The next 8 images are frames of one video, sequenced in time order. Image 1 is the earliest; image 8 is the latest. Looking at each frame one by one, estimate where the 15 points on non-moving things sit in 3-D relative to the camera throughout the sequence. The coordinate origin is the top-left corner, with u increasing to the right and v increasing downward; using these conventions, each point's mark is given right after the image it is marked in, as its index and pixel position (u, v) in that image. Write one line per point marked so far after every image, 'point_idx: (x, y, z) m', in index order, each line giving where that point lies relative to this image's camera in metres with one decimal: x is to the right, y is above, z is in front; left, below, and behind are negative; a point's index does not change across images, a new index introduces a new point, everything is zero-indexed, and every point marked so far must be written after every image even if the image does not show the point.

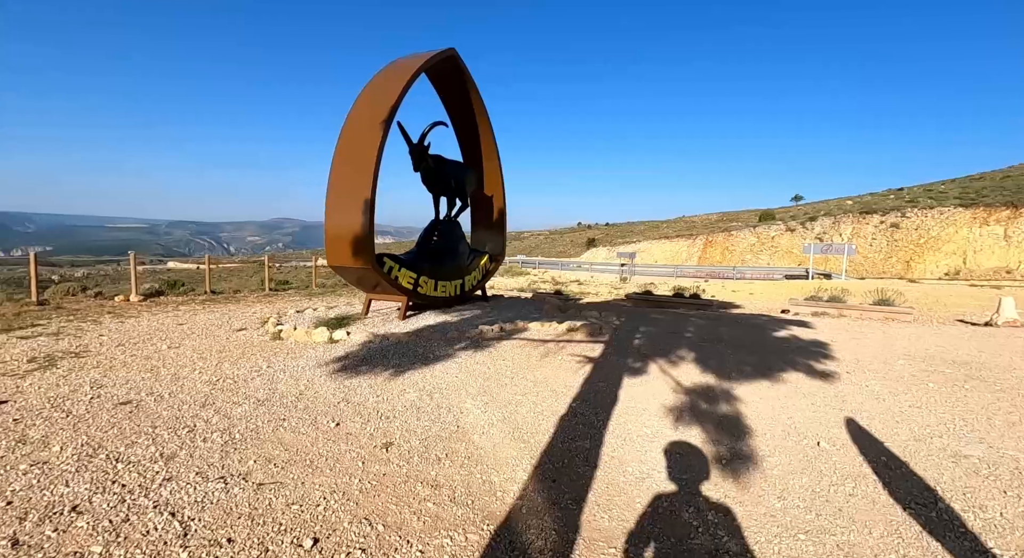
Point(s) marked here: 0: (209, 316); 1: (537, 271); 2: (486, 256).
0: (-6.2, -0.7, +11.7) m
1: (+1.0, +0.3, +19.9) m
2: (-0.3, +0.3, +7.7) m
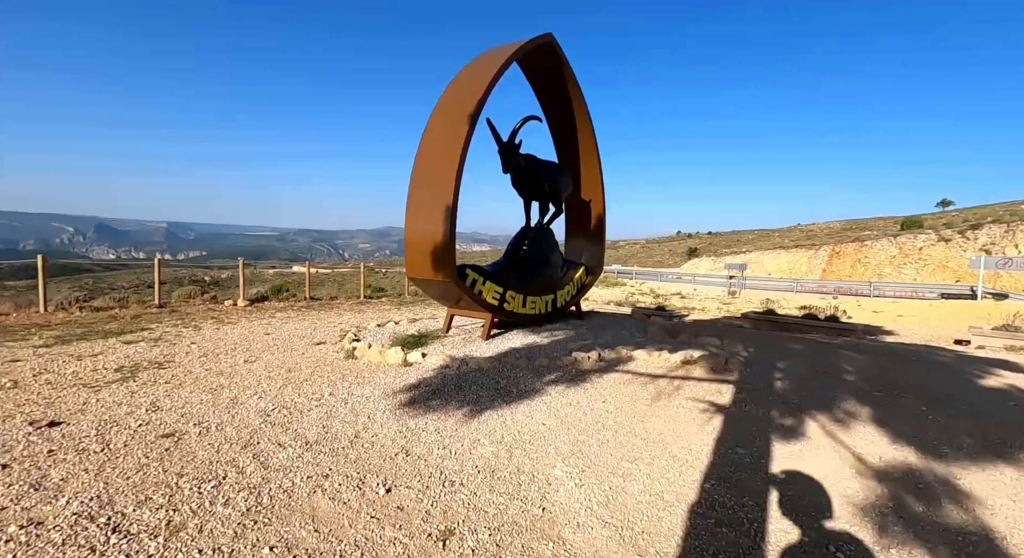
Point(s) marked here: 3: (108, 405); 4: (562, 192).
0: (-4.3, -0.9, +11.7) m
1: (+4.0, -0.1, +18.6) m
2: (+0.8, +0.1, +6.8) m
3: (-3.9, -1.3, +5.6) m
4: (+0.6, +1.0, +6.4) m
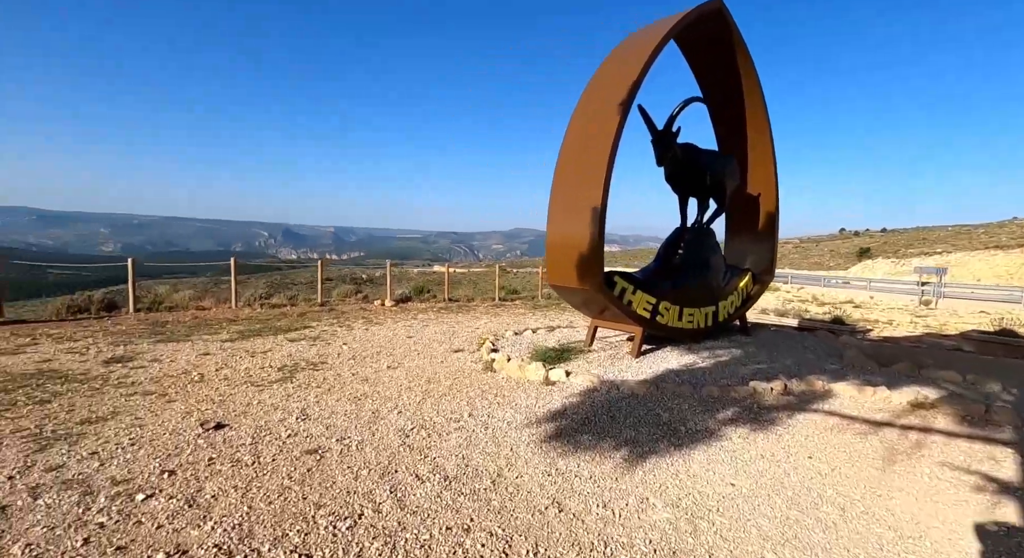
0: (-1.4, -1.0, +11.8) m
1: (+8.3, -0.3, +16.6) m
2: (+2.4, 0.0, +5.9) m
3: (-2.4, -1.4, +5.8) m
4: (+2.1, +0.9, +5.5) m
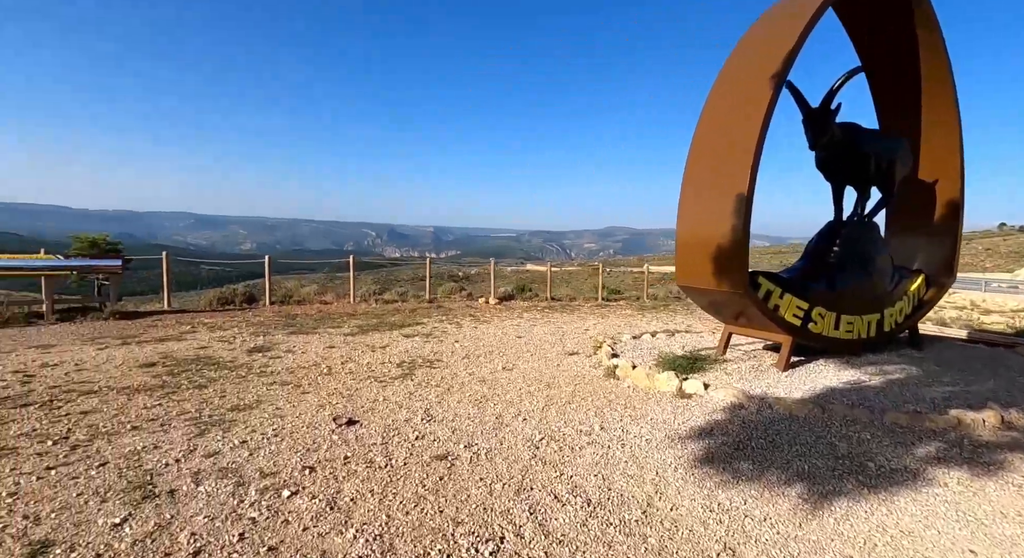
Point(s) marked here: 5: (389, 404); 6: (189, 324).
0: (+0.8, -1.0, +11.6) m
1: (+11.2, -0.3, +14.6) m
2: (+3.6, 0.0, +5.1) m
3: (-1.2, -1.3, +5.8) m
4: (+3.2, +0.9, +4.8) m
5: (-1.3, -1.3, +6.1) m
6: (-7.6, -1.0, +13.4) m
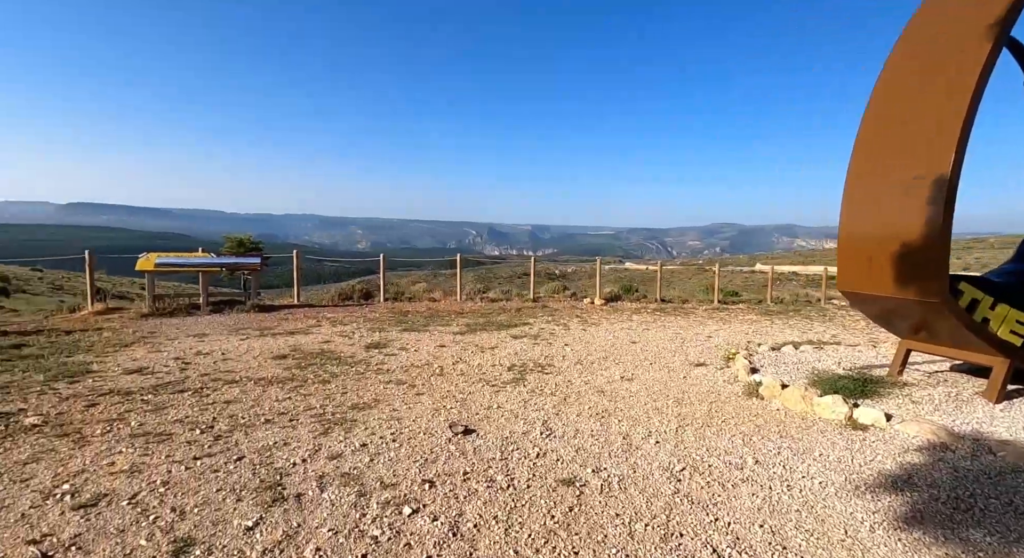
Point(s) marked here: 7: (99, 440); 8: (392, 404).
0: (+3.0, -1.0, +10.8) m
1: (+13.8, -0.5, +12.0) m
2: (+4.6, -0.1, +3.9) m
3: (0.0, -1.4, +5.5) m
4: (+4.2, +0.8, +3.7) m
5: (-0.1, -1.4, +5.8) m
6: (-5.0, -1.0, +14.1) m
7: (-4.2, -1.6, +5.9) m
8: (-1.4, -1.5, +6.6) m
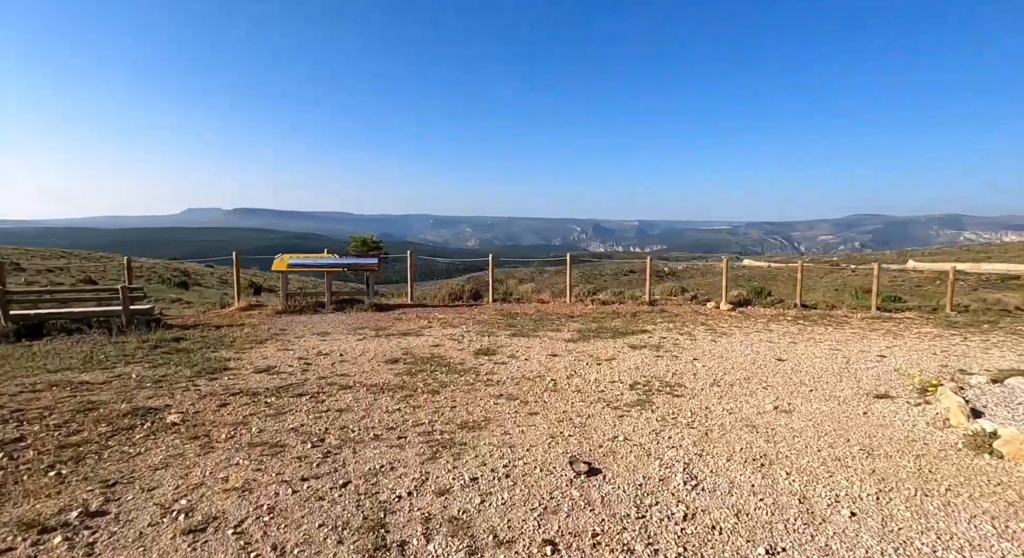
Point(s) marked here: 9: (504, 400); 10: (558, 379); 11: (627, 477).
0: (+5.0, -1.1, +9.2) m
1: (+15.9, -0.6, +8.2) m
2: (+5.3, -0.2, +2.1) m
3: (+1.0, -1.4, +4.6) m
4: (+4.8, +0.7, +2.0) m
5: (+1.1, -1.4, +4.9) m
6: (-2.2, -1.0, +14.0) m
7: (-3.0, -1.7, +5.8) m
8: (-0.1, -1.5, +6.0) m
9: (-0.1, -1.5, +7.0) m
10: (+0.6, -1.4, +8.0) m
11: (+0.9, -1.5, +4.3) m
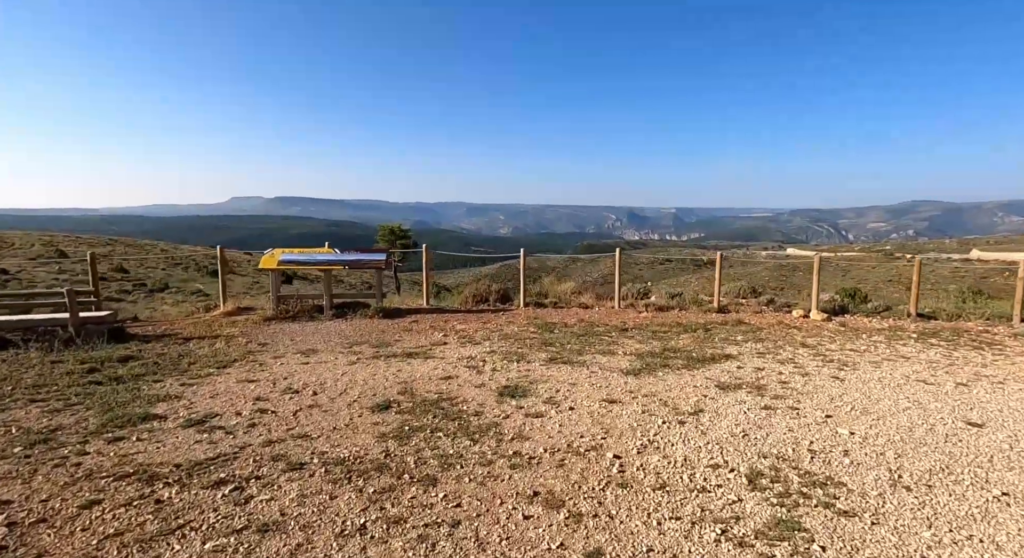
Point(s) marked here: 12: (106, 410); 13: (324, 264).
0: (+5.5, -1.3, +6.0) m
1: (+16.2, -0.9, +4.4) m
2: (+5.3, -0.5, -1.1) m
3: (+1.2, -1.7, +1.7) m
4: (+4.8, +0.4, -1.2) m
5: (+1.2, -1.7, +2.0) m
6: (-1.4, -1.0, +11.3) m
7: (-2.8, -1.9, +3.1) m
8: (+0.2, -1.8, +3.1) m
9: (+0.2, -1.7, +4.2) m
10: (+1.0, -1.6, +5.1) m
11: (+1.0, -1.7, +1.4) m
12: (-4.6, -1.5, +6.5) m
13: (-4.1, +0.3, +12.3) m
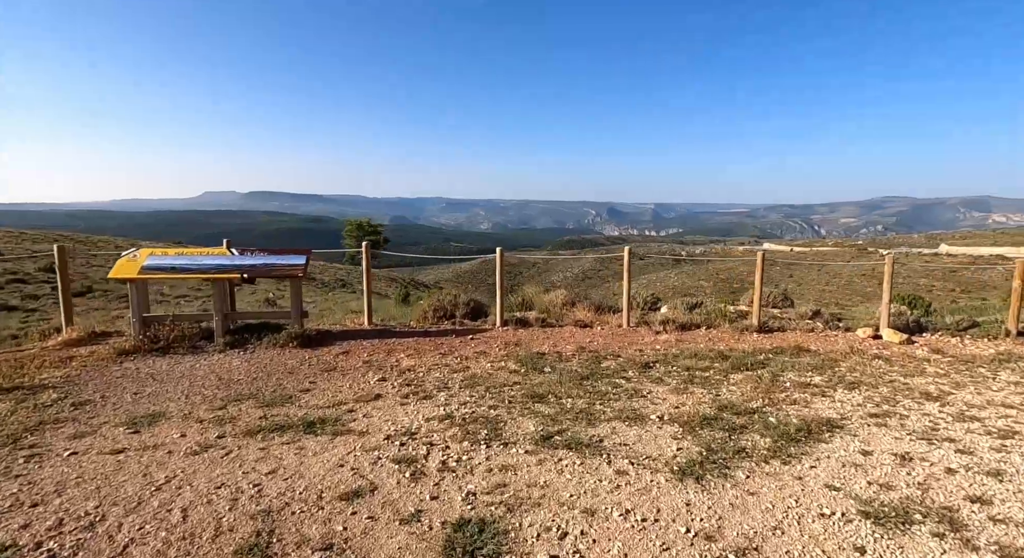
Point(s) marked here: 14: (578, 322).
0: (+5.3, -1.5, +2.6) m
1: (+16.1, -1.1, +1.3) m
2: (+5.3, -0.8, -4.6) m
3: (+1.2, -2.0, -1.9) m
4: (+4.8, +0.1, -4.7) m
5: (+1.2, -2.0, -1.6) m
6: (-1.8, -1.2, +7.6) m
7: (-2.9, -2.2, -0.6) m
8: (0.0, -2.0, -0.5) m
9: (+0.1, -2.0, +0.5) m
10: (+0.8, -1.8, +1.5) m
11: (+1.0, -2.0, -2.2) m
12: (-4.9, -1.7, +2.7) m
13: (-4.5, +0.1, +8.5) m
14: (+1.4, -0.8, +11.0) m
